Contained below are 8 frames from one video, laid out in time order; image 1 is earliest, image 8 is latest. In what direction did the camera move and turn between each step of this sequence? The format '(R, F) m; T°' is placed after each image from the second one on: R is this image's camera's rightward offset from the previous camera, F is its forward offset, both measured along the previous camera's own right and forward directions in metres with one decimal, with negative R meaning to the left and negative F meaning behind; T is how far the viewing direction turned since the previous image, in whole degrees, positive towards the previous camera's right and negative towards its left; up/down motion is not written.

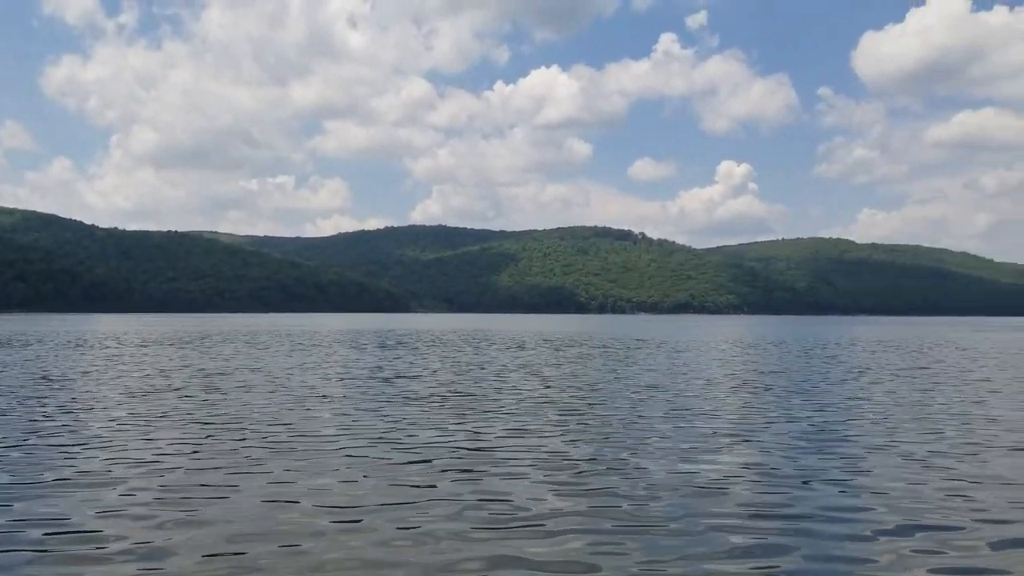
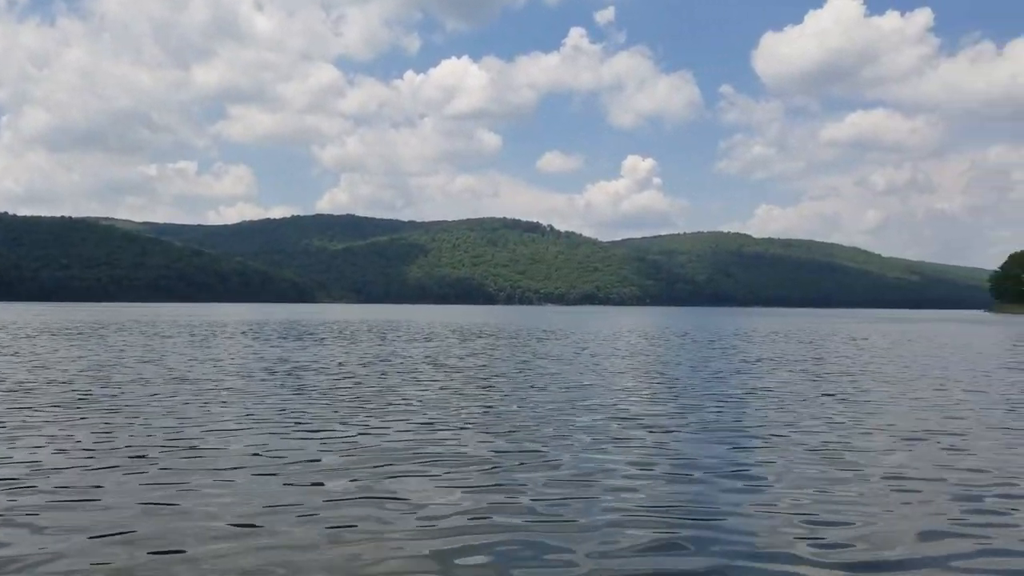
(-0.1, -0.1) m; +6°
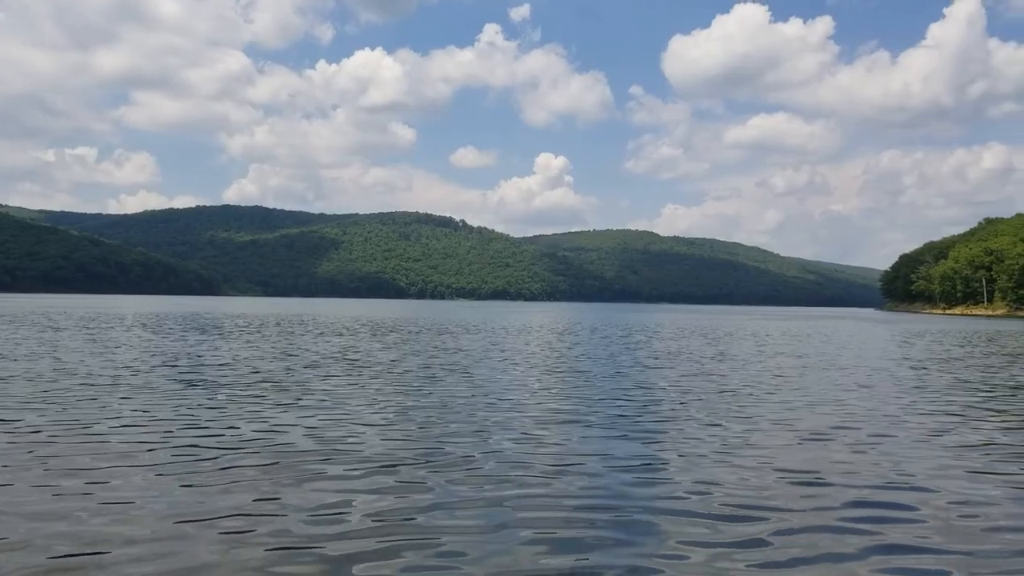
(+0.1, -0.3) m; +5°
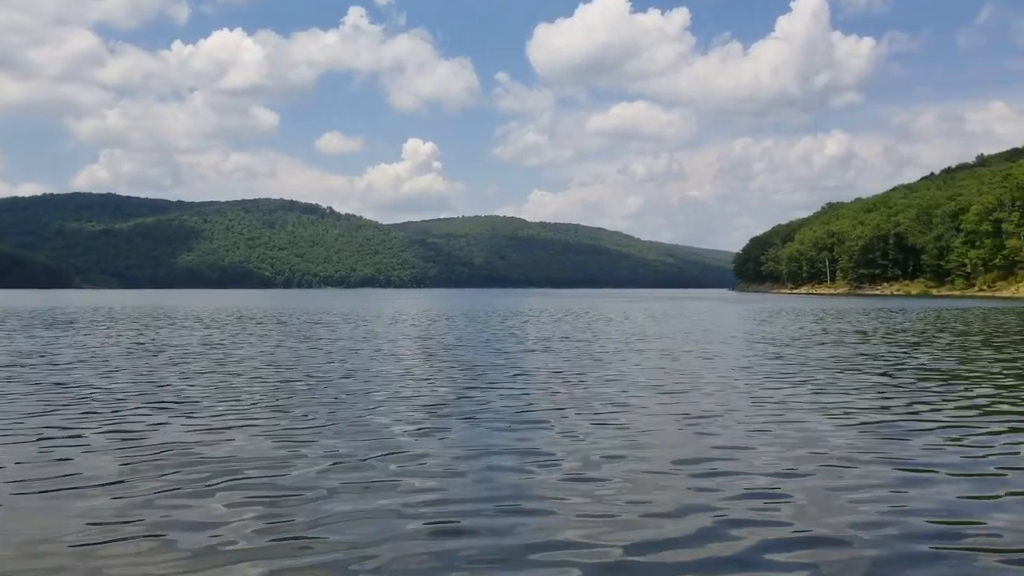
(0.0, -0.6) m; +8°
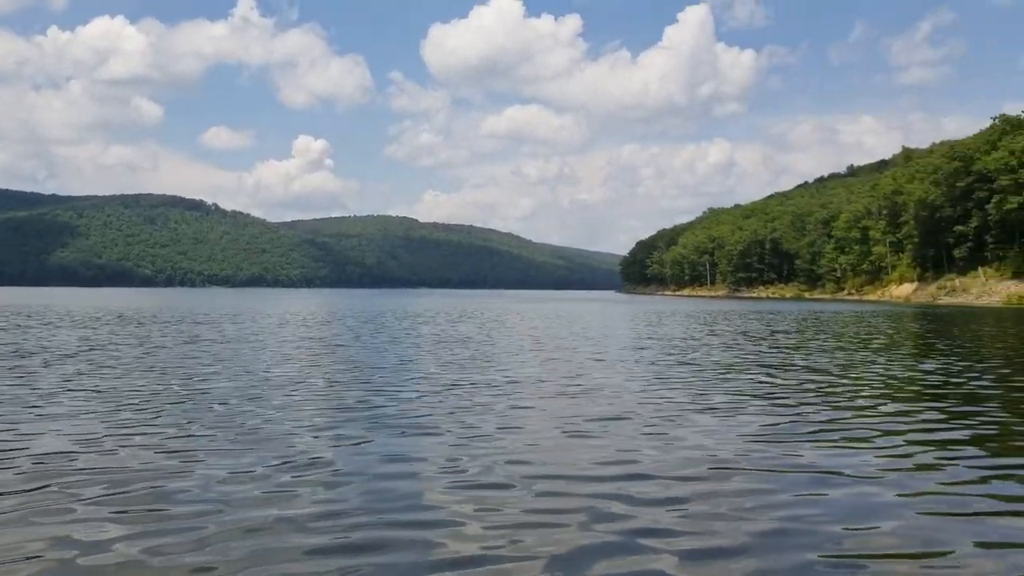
(+0.1, -0.2) m; +7°
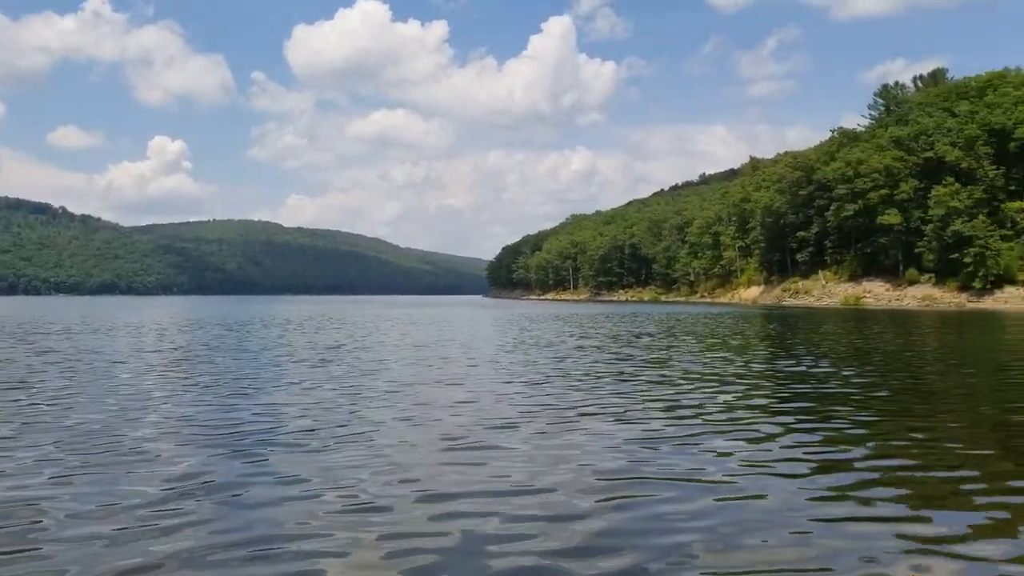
(+0.2, -0.1) m; +8°
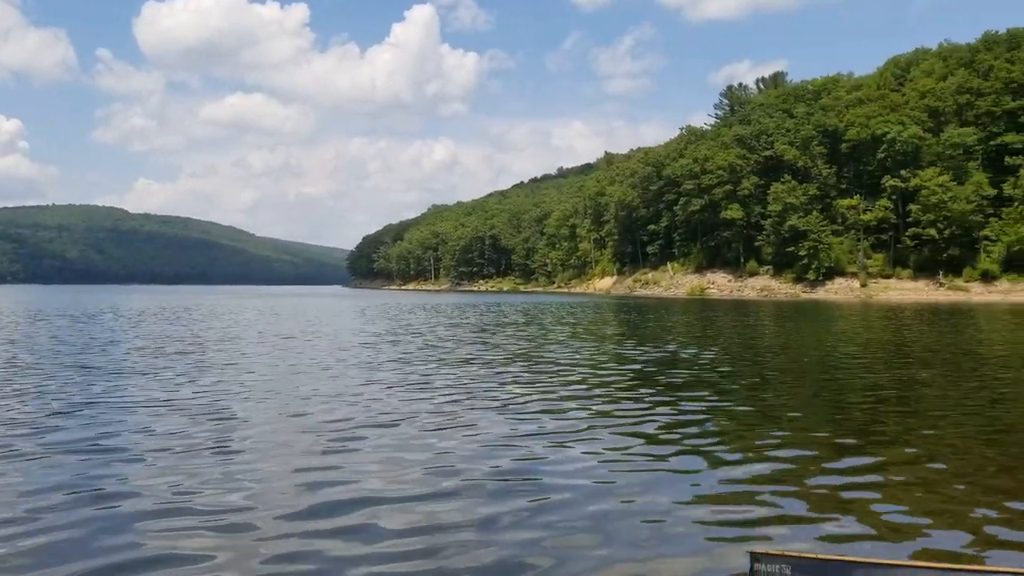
(+0.2, -0.3) m; +8°
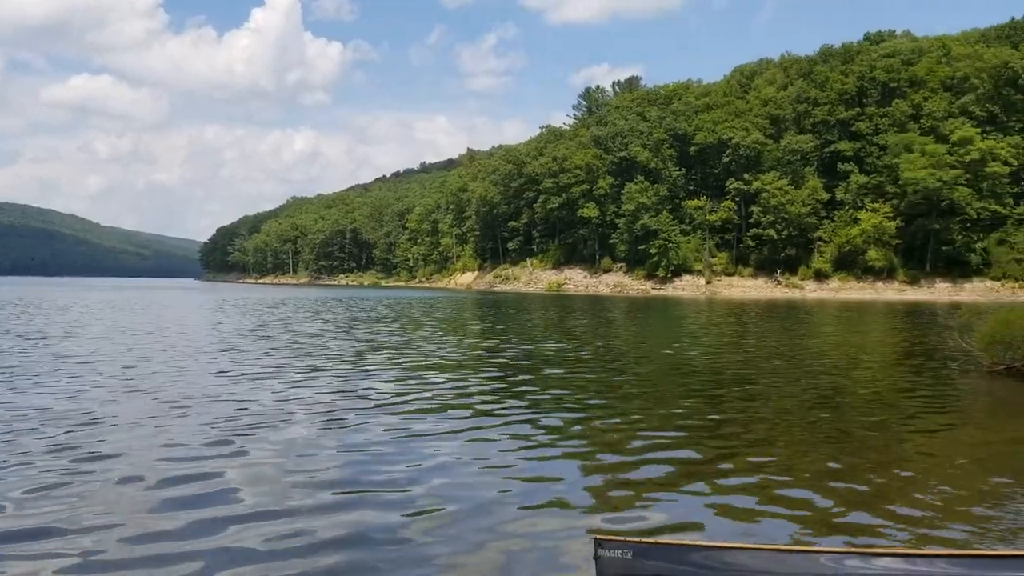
(+0.1, -0.4) m; +8°
